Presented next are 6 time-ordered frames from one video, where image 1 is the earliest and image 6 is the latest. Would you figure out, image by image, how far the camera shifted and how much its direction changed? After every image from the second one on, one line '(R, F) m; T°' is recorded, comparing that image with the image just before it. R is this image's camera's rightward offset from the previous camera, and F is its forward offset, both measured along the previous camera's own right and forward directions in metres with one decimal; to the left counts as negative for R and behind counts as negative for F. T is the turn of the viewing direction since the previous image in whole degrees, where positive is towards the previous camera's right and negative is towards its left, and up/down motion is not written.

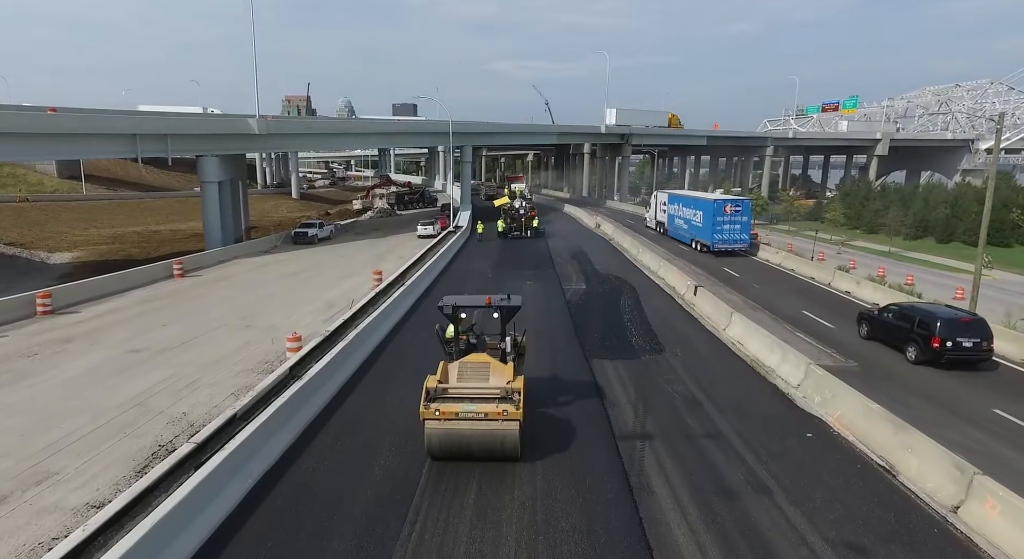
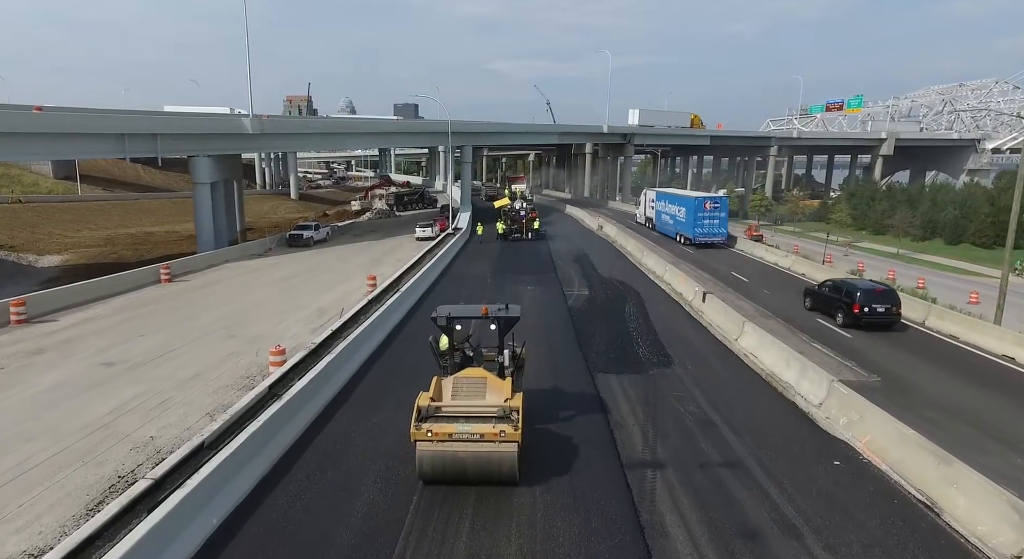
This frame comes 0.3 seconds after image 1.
(+0.1, +1.0) m; 0°
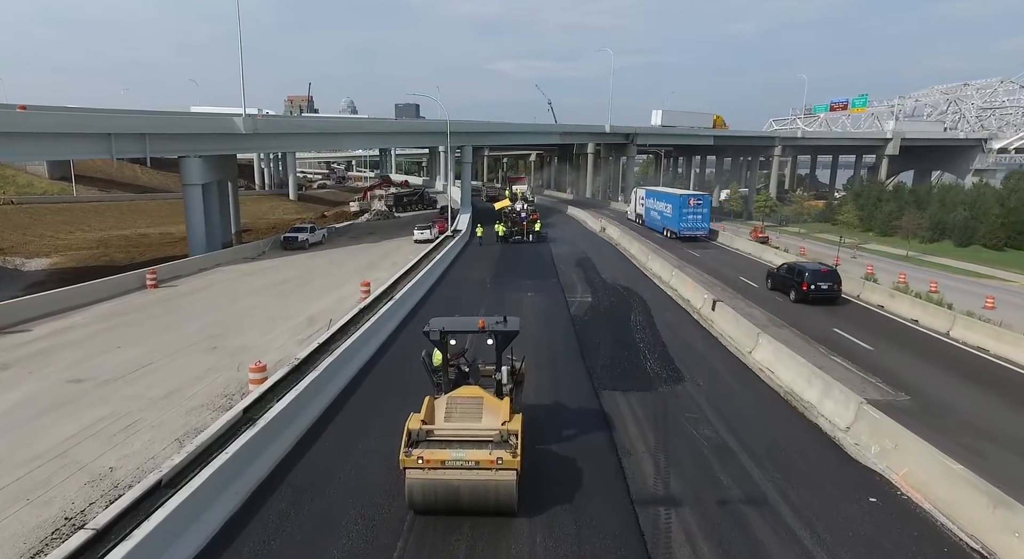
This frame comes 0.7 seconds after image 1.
(+0.1, +1.1) m; 0°
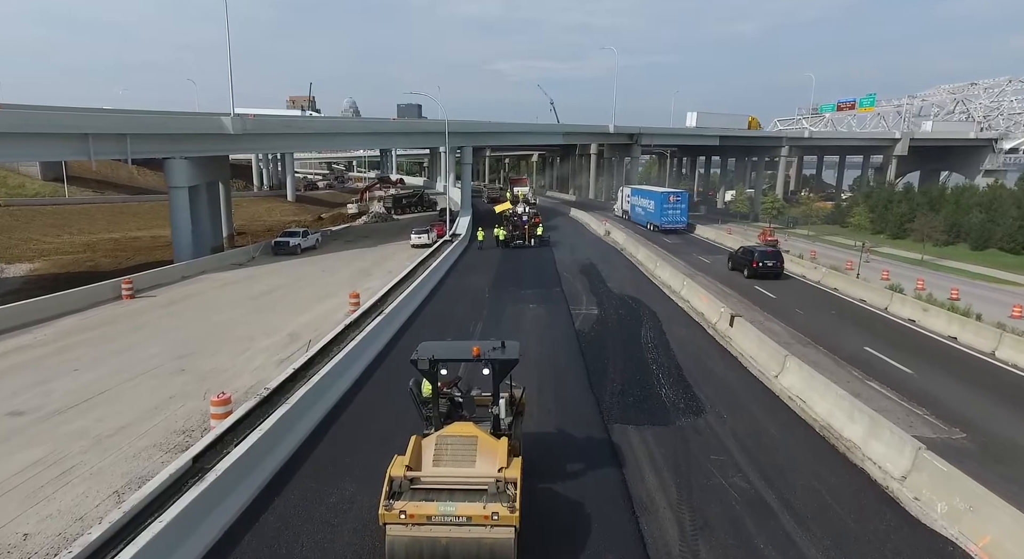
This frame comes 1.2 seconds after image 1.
(+0.1, +1.7) m; 0°
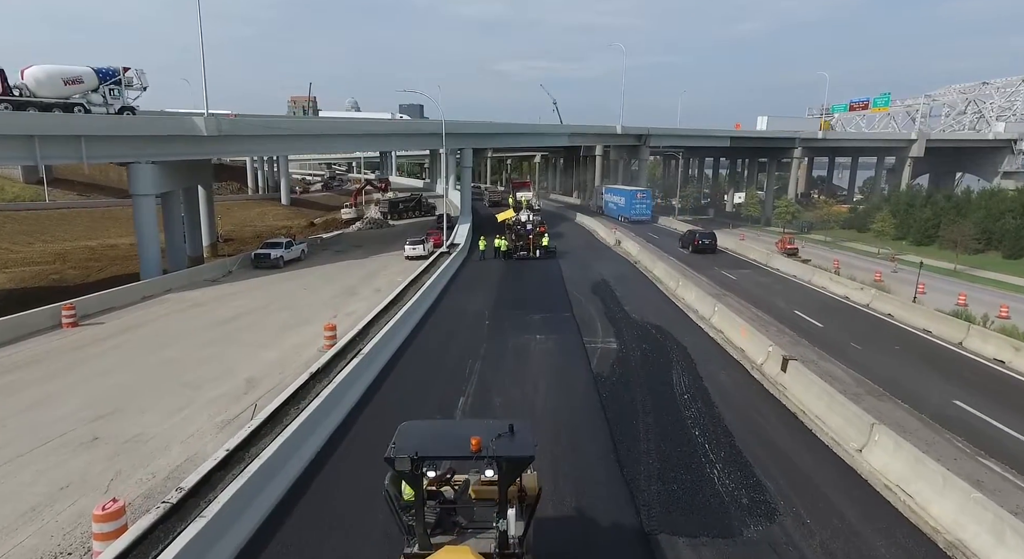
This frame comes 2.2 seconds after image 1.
(-0.1, +3.3) m; 0°
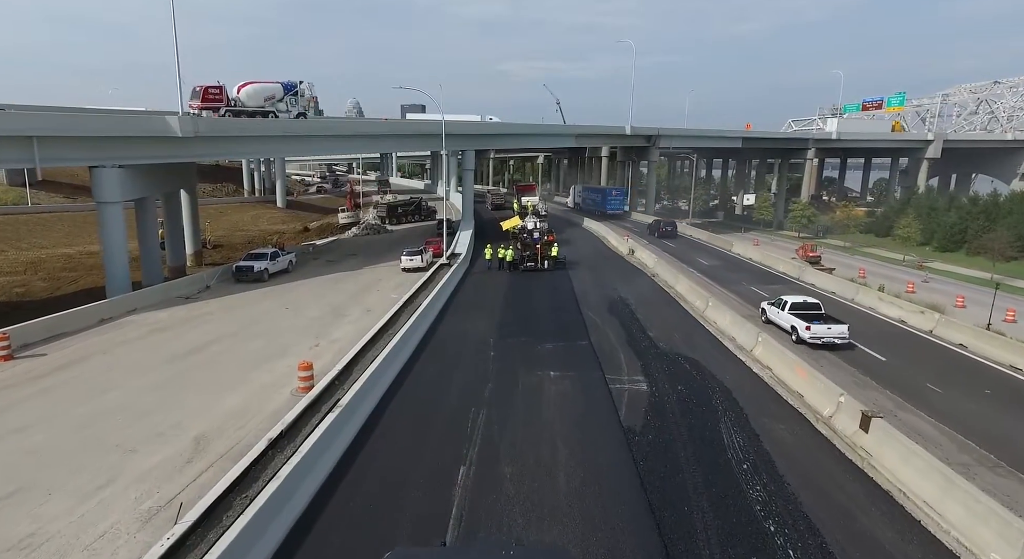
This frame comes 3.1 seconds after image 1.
(-0.2, +3.0) m; 0°
